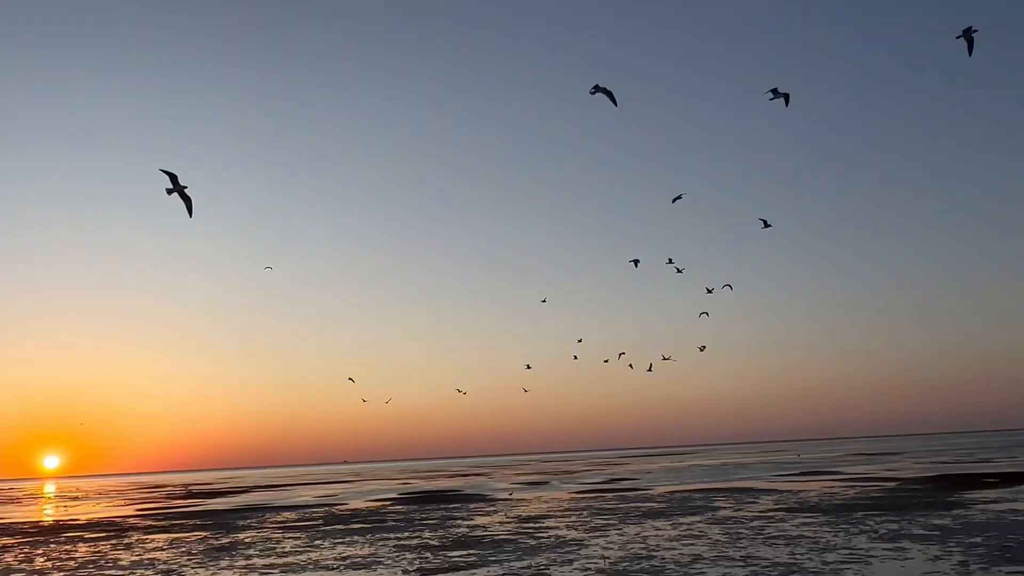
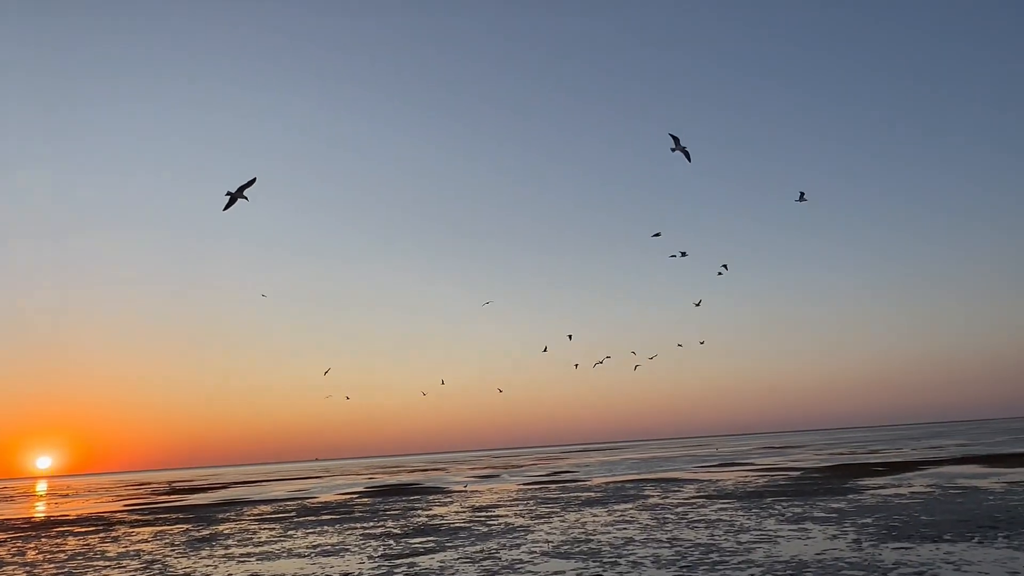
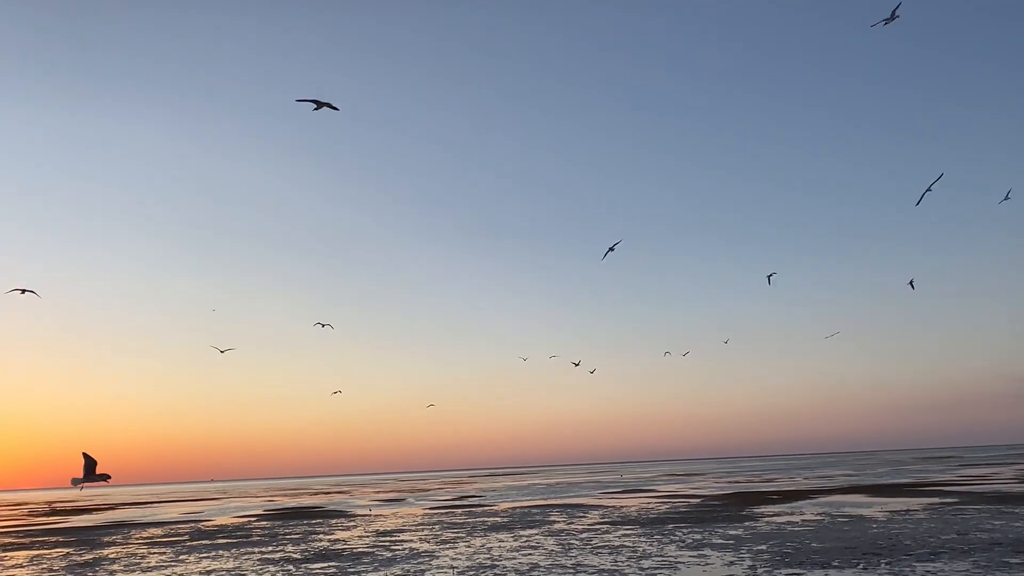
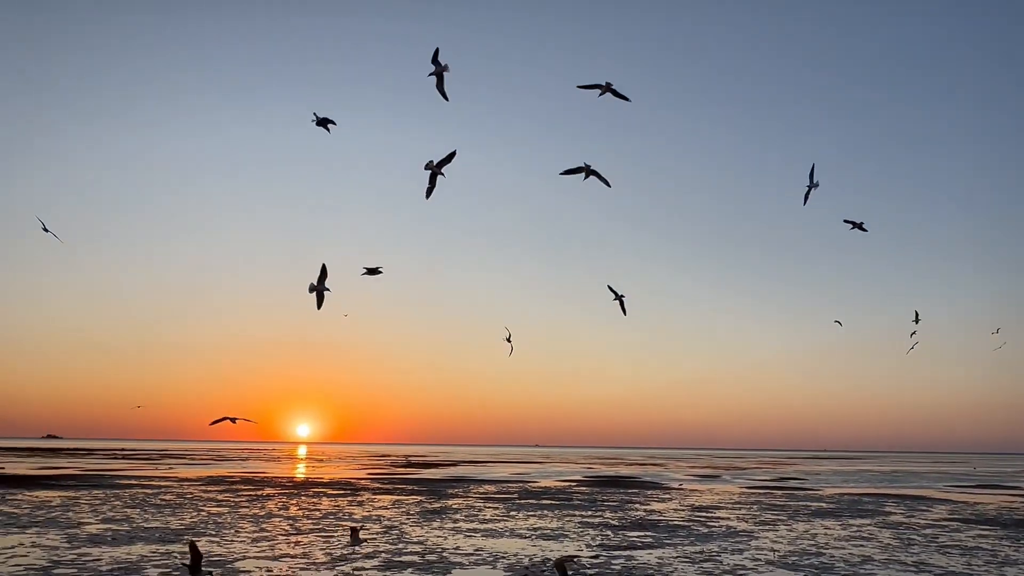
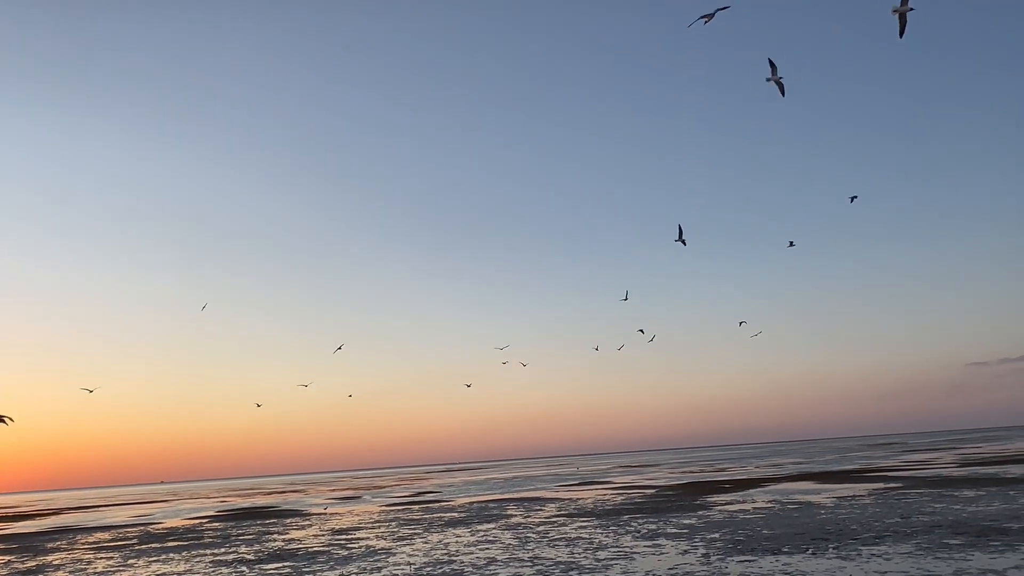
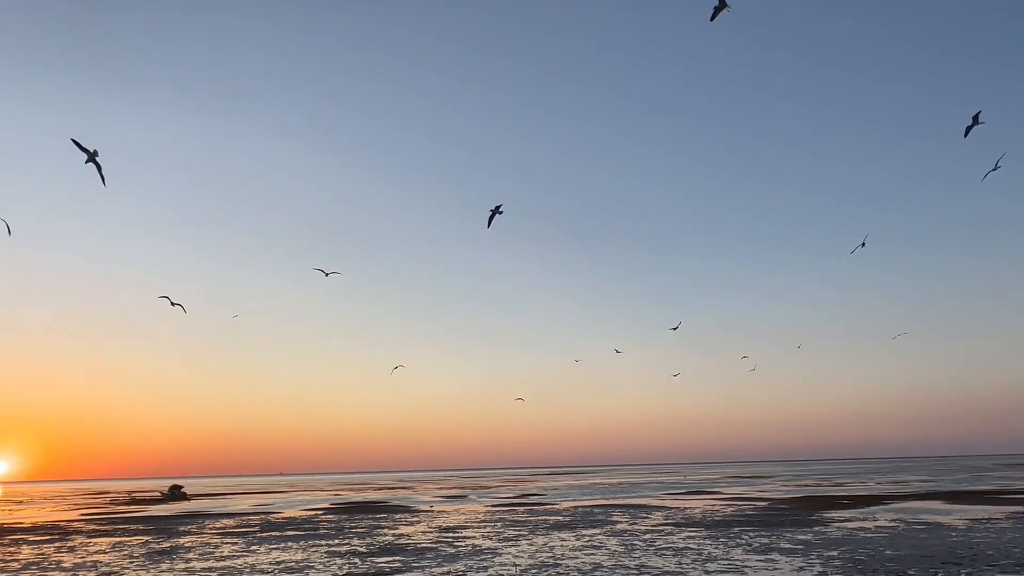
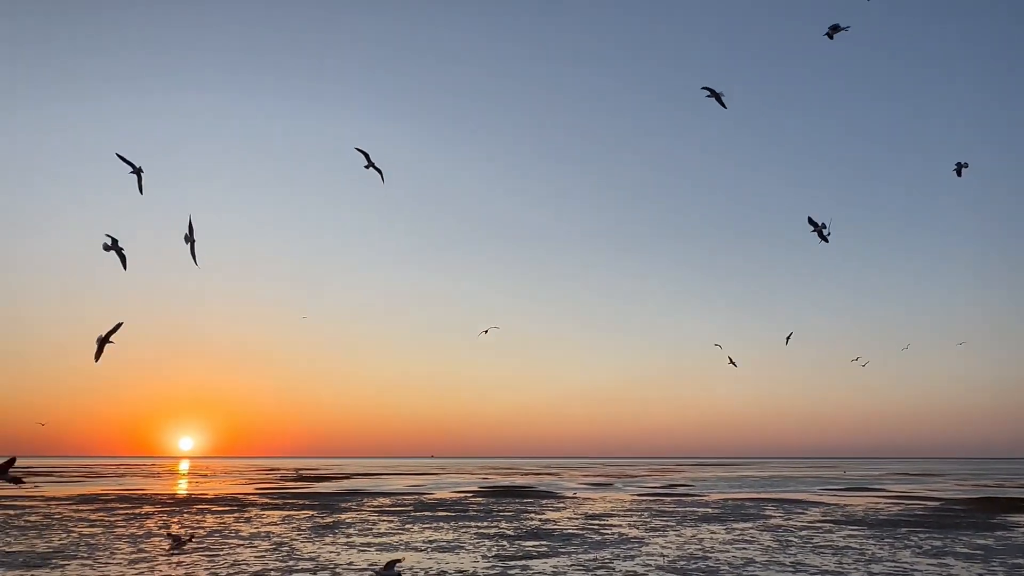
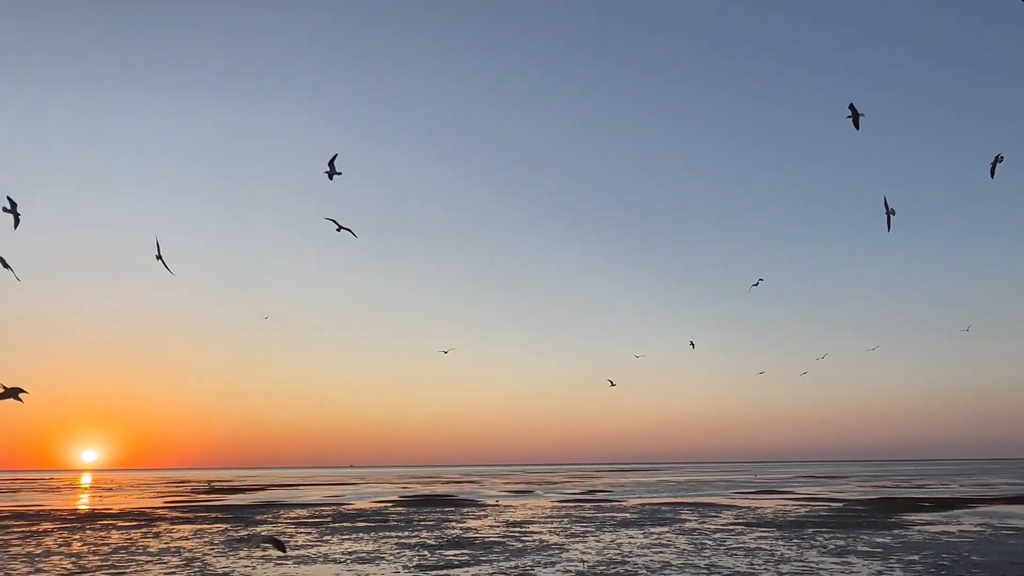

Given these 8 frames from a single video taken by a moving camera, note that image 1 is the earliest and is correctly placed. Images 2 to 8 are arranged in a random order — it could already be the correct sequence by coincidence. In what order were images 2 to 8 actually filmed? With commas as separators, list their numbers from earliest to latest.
2, 5, 3, 6, 8, 7, 4
